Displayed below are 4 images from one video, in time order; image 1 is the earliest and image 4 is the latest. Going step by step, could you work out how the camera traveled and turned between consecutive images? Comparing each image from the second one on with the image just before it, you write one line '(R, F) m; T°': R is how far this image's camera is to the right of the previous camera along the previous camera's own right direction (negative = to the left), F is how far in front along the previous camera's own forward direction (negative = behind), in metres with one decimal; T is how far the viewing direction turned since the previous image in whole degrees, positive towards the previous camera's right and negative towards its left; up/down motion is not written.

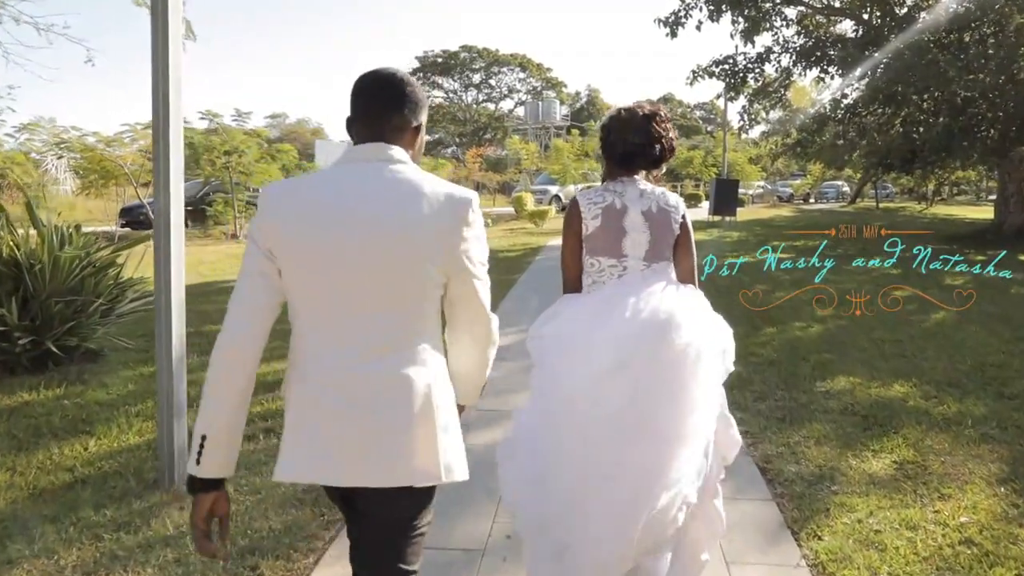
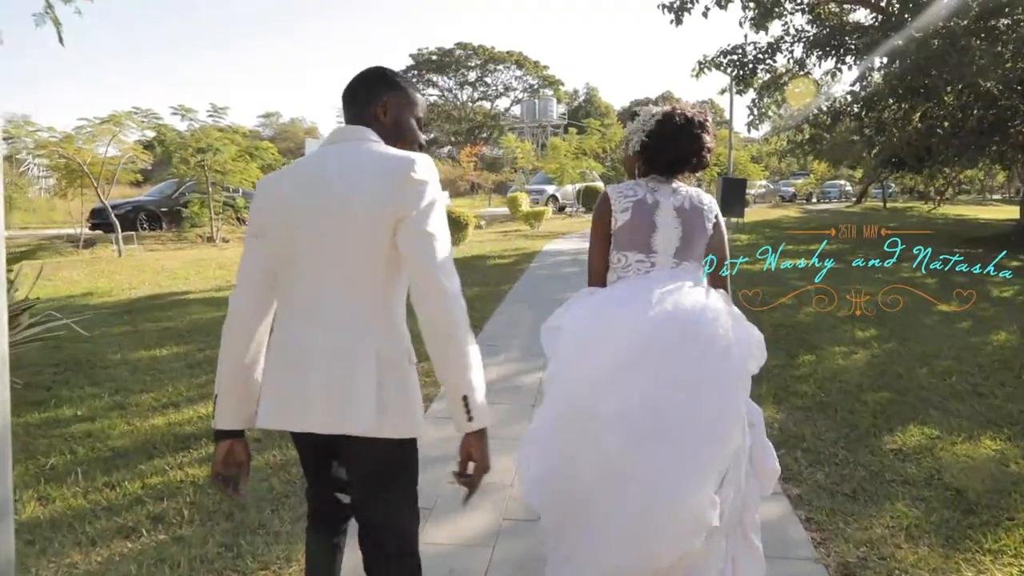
(+0.1, +1.2) m; 0°
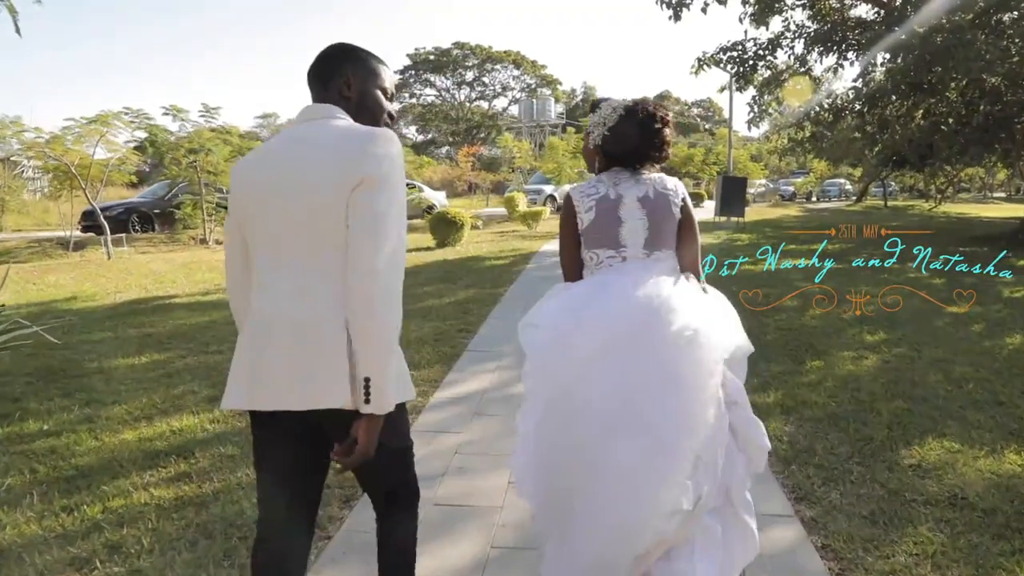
(0.0, +0.3) m; 0°
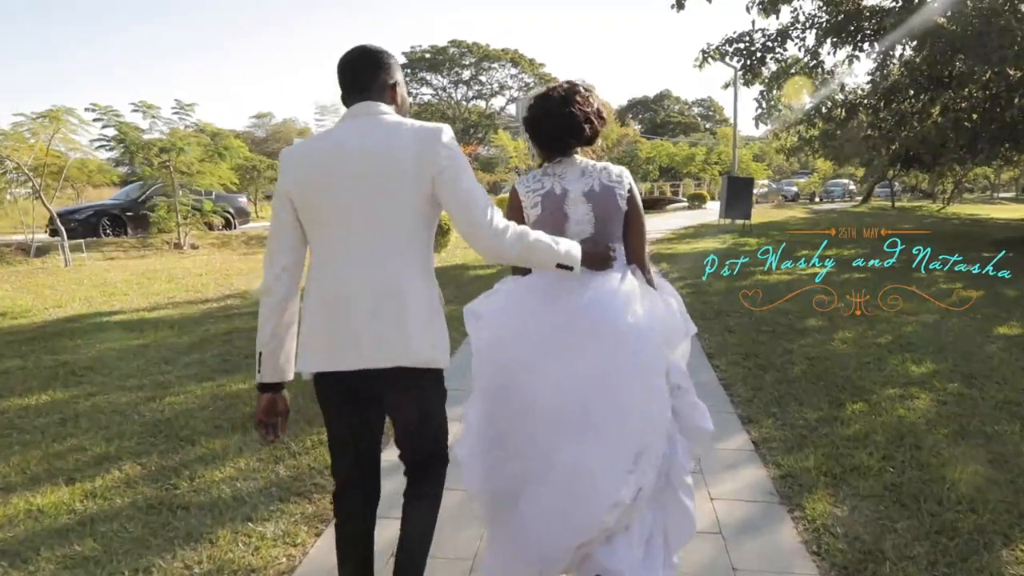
(+0.2, +1.1) m; 0°
